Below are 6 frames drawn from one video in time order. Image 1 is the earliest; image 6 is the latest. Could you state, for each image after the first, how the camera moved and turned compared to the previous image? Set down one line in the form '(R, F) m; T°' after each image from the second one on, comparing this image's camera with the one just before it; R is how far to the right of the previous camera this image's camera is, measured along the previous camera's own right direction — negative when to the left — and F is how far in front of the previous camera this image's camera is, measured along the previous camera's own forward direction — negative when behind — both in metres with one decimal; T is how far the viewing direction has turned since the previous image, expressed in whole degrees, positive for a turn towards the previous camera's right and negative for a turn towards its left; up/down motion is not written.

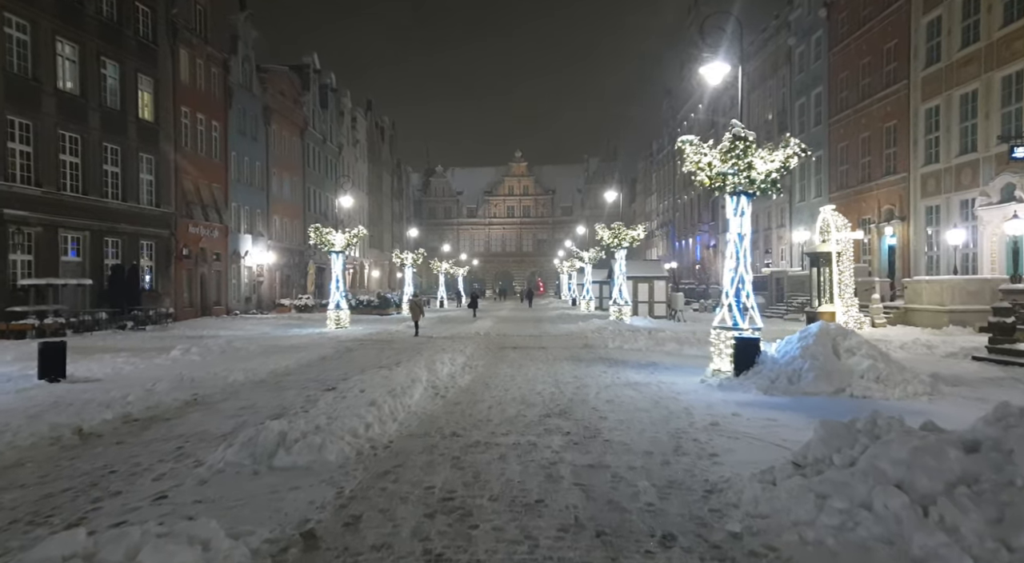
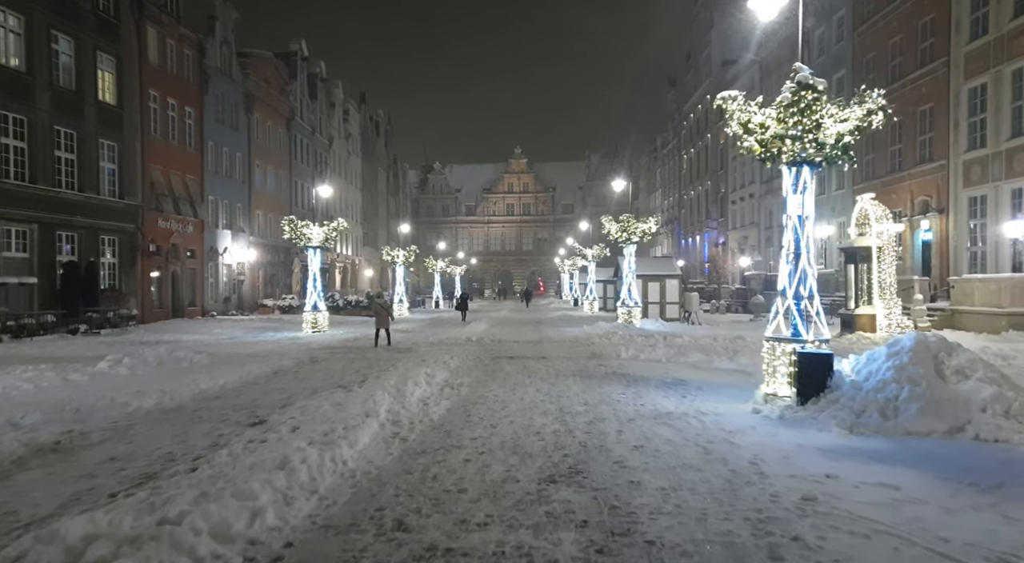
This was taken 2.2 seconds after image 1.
(+0.1, +3.3) m; 0°
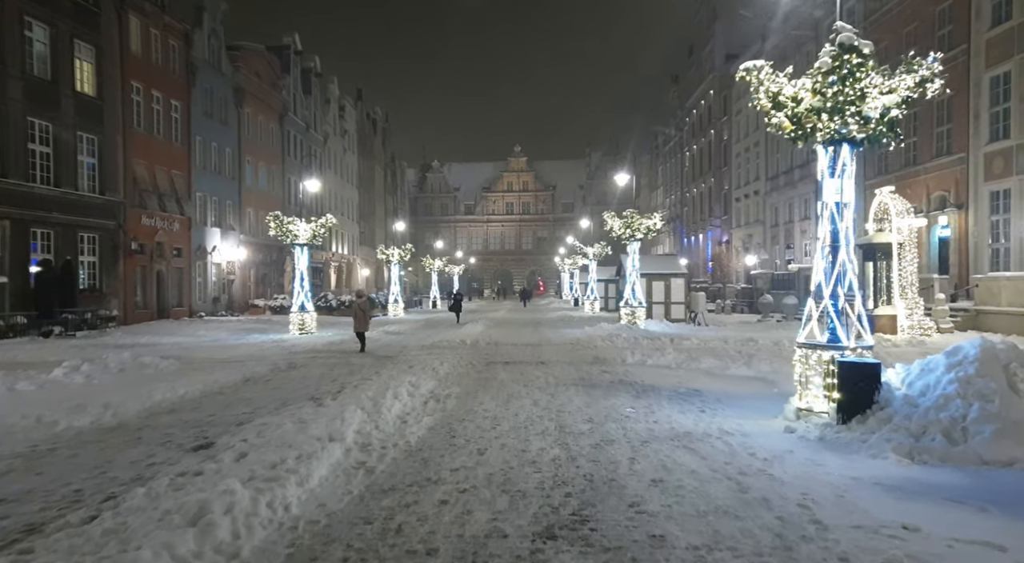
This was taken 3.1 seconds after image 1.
(+0.1, +1.5) m; 0°
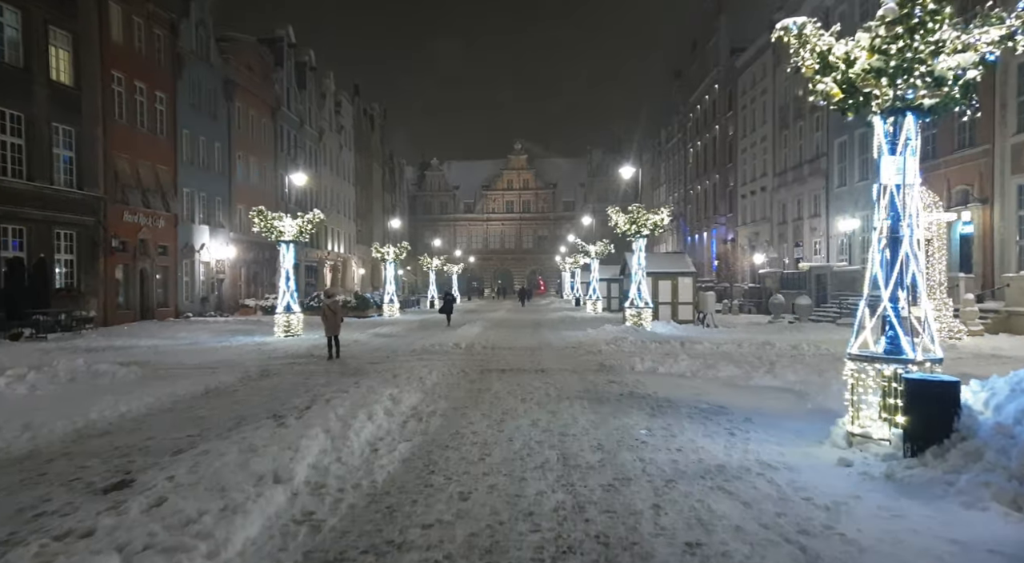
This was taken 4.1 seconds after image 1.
(+0.1, +1.6) m; 0°
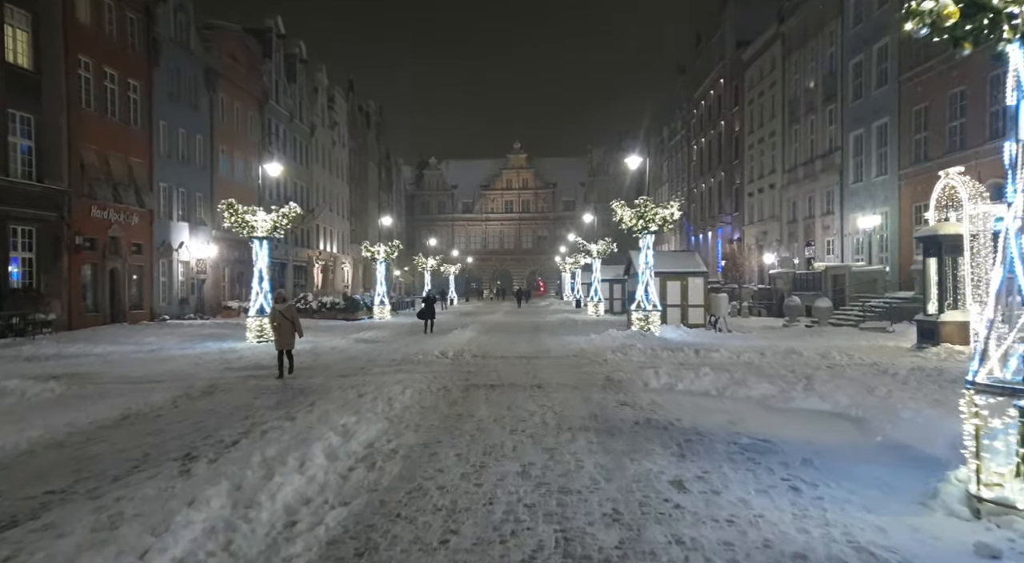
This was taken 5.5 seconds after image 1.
(+0.1, +2.4) m; 0°
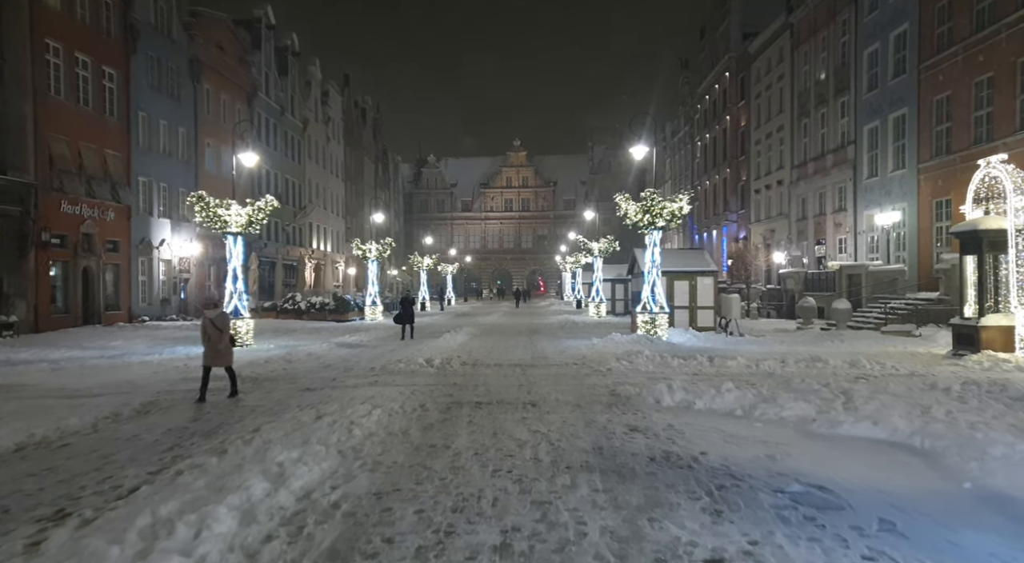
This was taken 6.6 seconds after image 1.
(+0.2, +1.9) m; 0°
